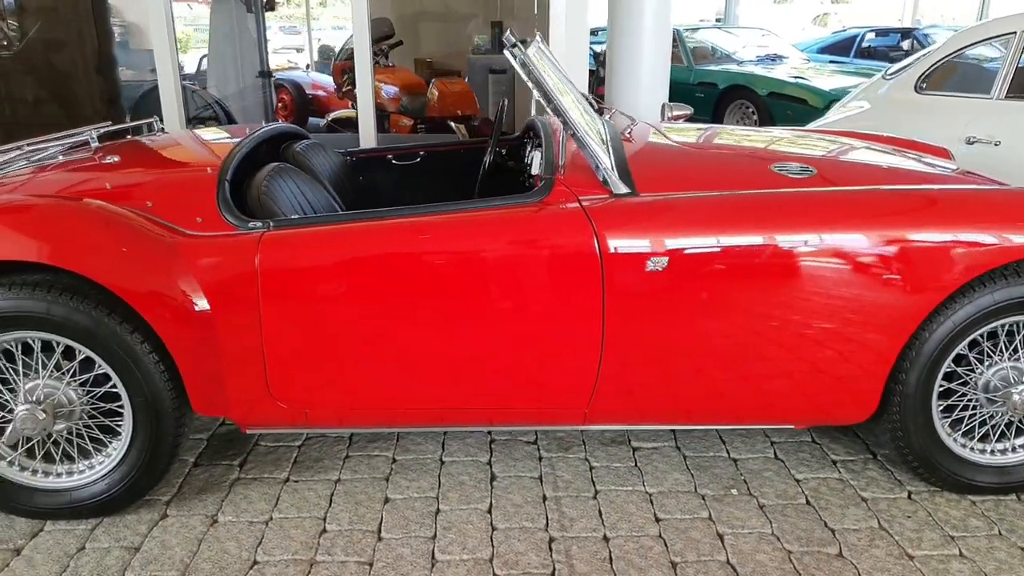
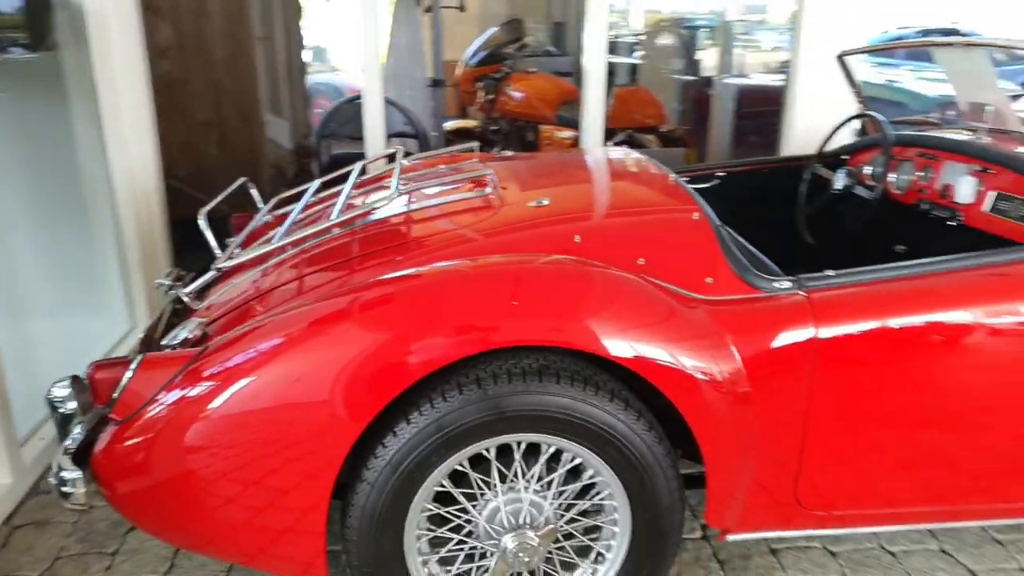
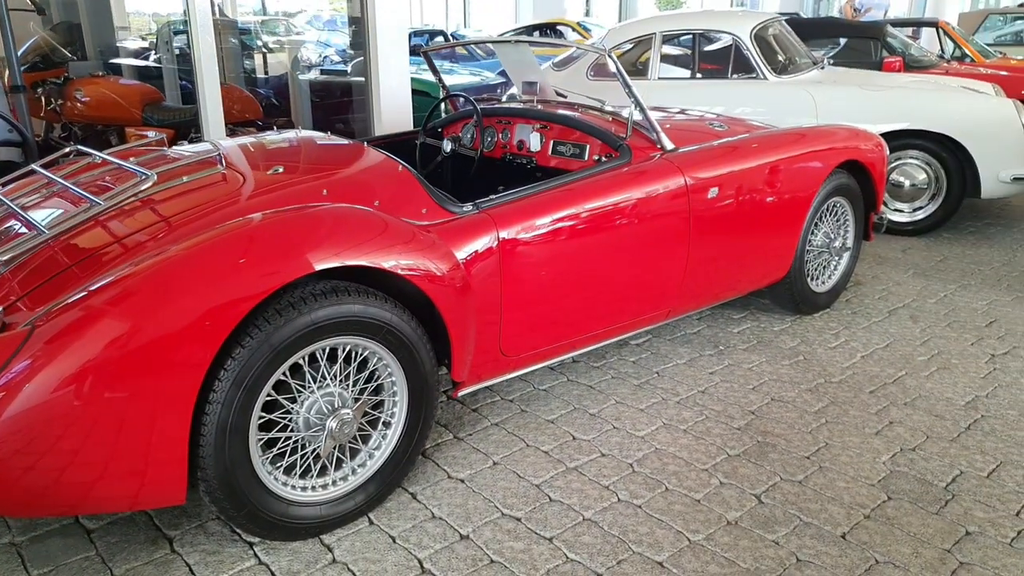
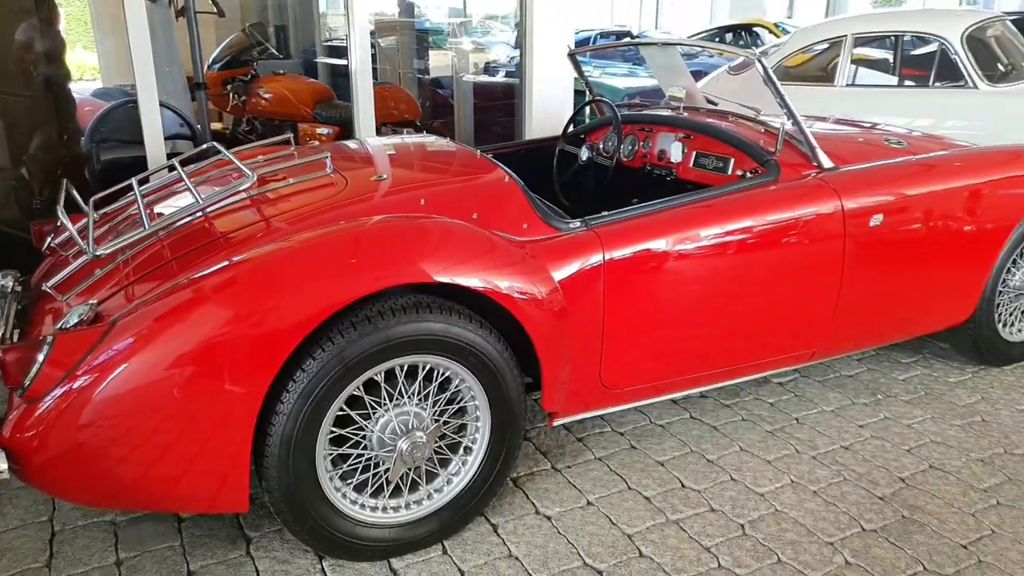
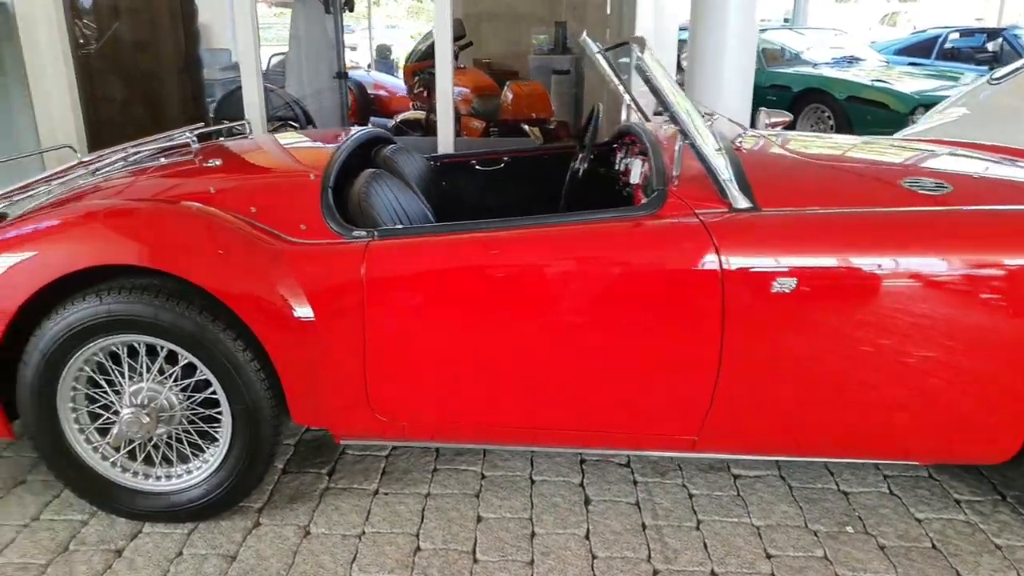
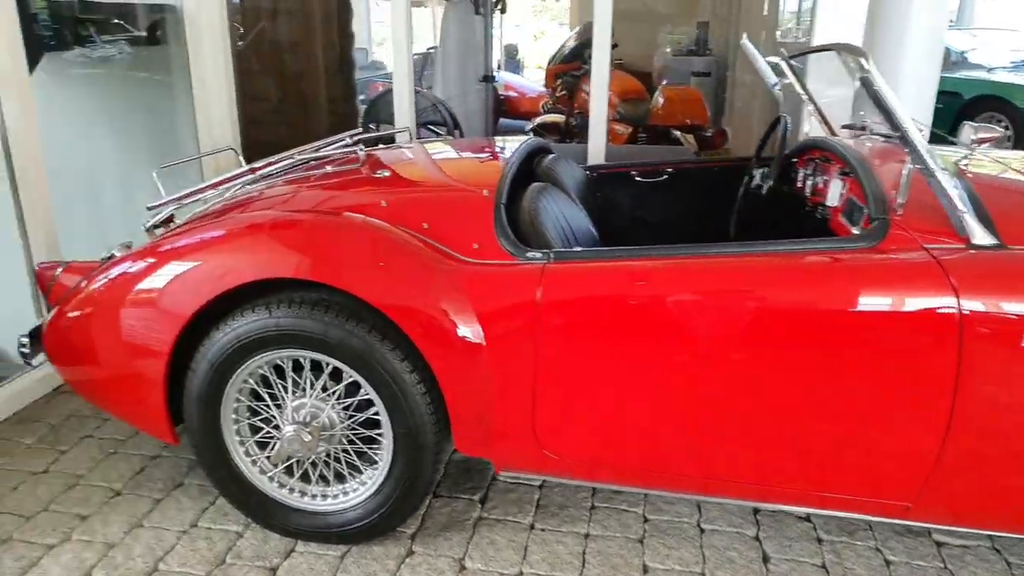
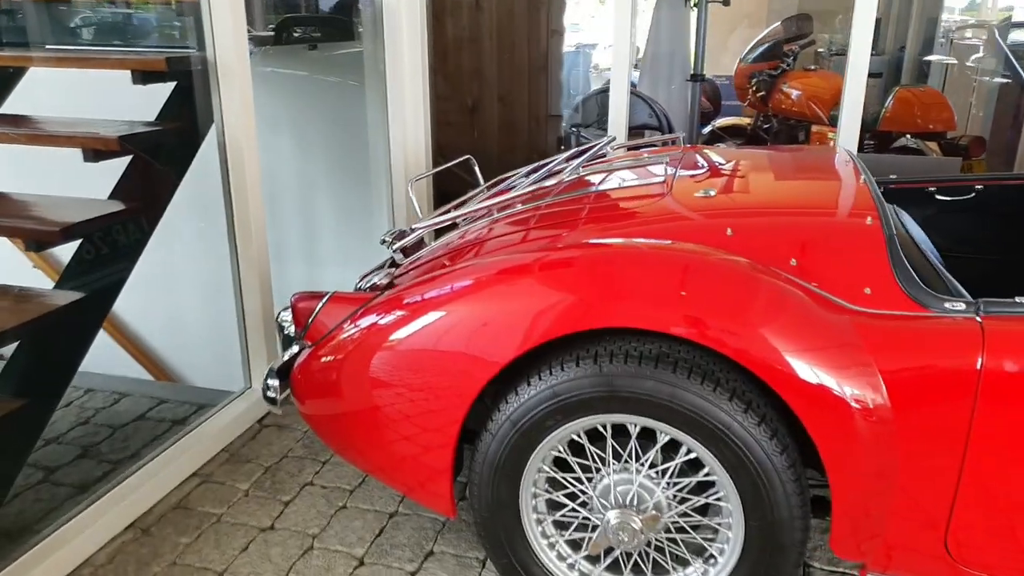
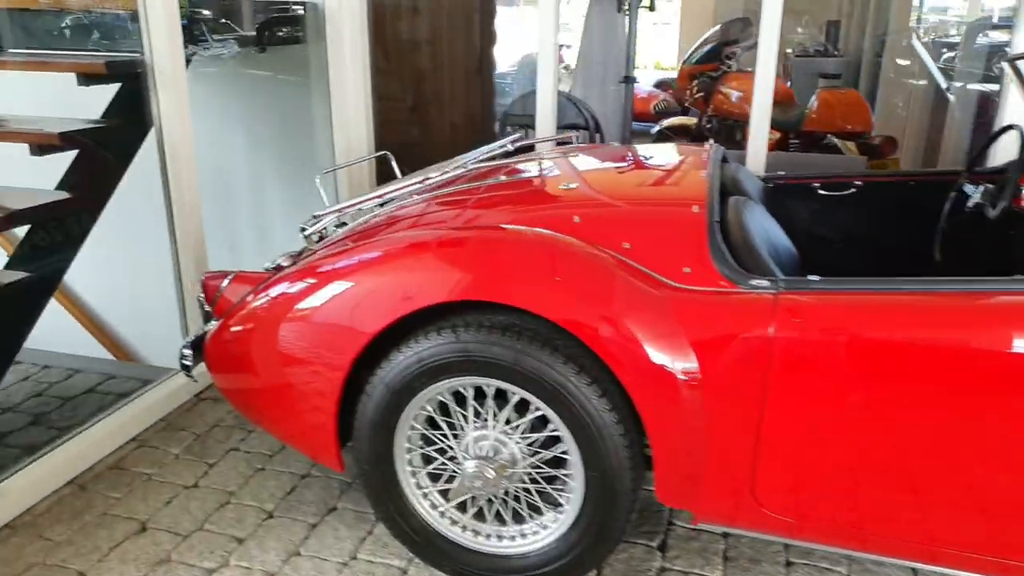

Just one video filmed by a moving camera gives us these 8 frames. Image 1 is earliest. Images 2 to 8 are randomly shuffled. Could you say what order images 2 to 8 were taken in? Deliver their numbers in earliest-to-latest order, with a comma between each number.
5, 6, 8, 7, 2, 4, 3
